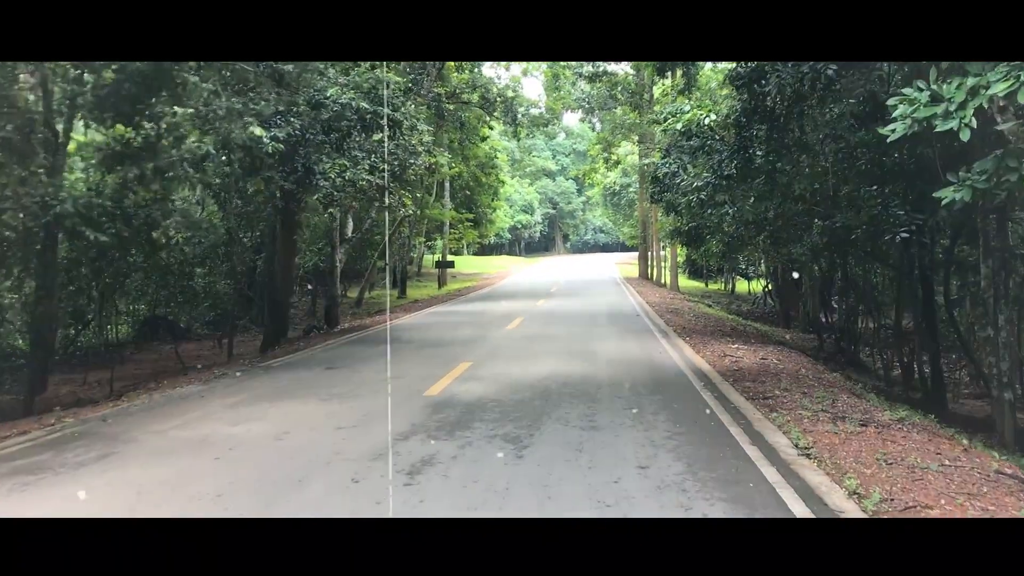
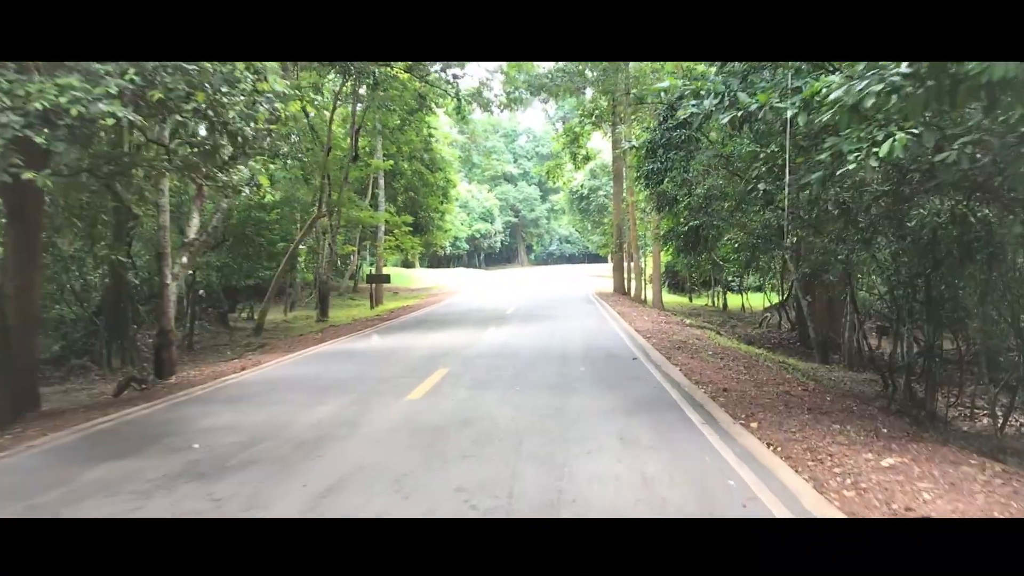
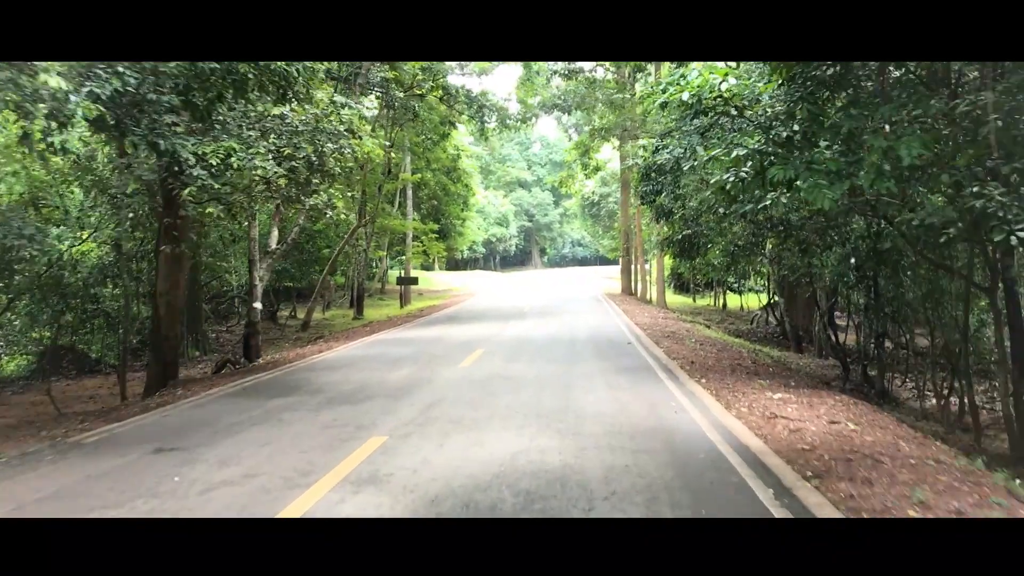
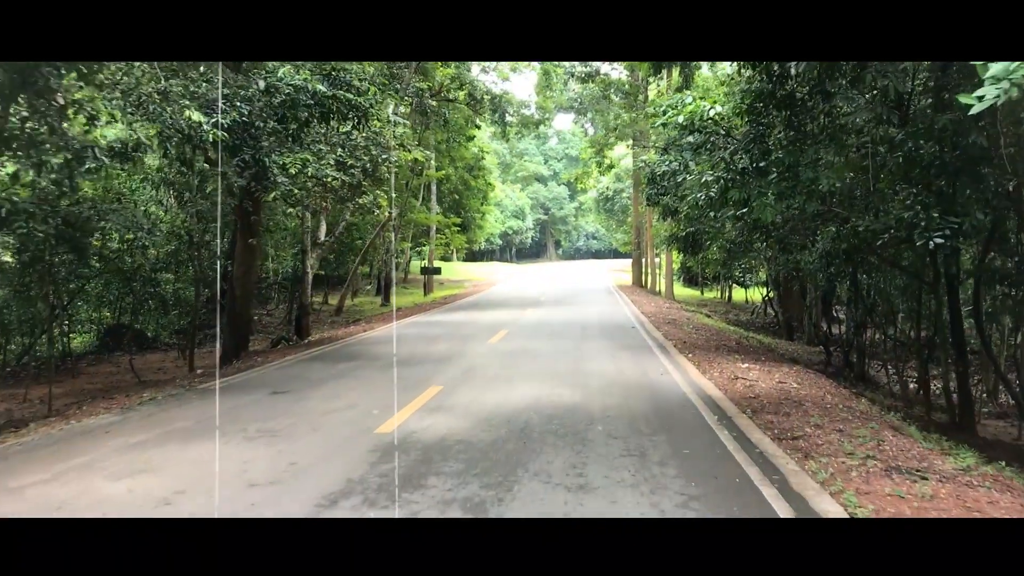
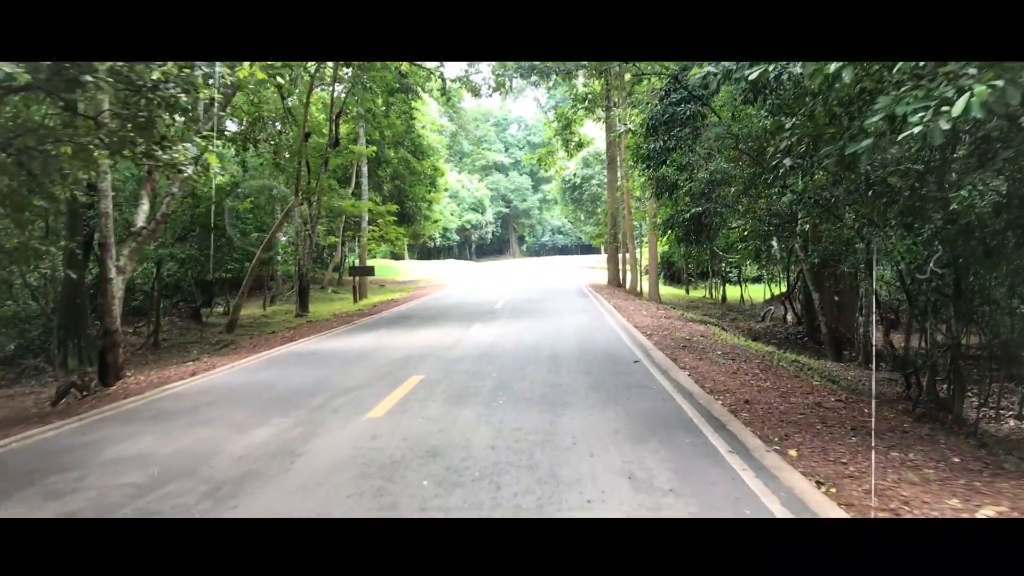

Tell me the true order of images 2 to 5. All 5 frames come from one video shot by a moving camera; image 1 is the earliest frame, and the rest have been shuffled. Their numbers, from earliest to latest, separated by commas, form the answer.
4, 3, 2, 5
